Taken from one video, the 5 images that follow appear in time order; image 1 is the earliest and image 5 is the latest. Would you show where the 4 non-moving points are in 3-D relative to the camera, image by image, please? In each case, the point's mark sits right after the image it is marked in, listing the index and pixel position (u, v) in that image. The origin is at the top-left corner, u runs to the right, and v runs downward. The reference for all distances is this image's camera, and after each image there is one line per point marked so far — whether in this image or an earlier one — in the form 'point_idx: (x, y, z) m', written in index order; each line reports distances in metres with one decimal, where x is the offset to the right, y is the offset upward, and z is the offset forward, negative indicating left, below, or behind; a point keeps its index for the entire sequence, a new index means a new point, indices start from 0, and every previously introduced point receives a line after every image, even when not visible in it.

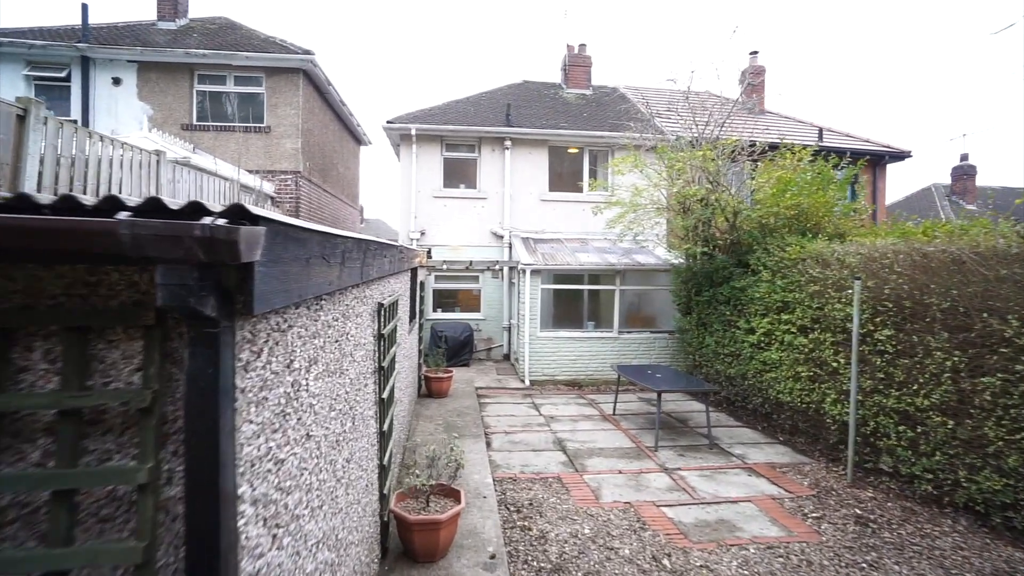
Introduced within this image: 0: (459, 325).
0: (-1.3, -0.9, +11.5) m
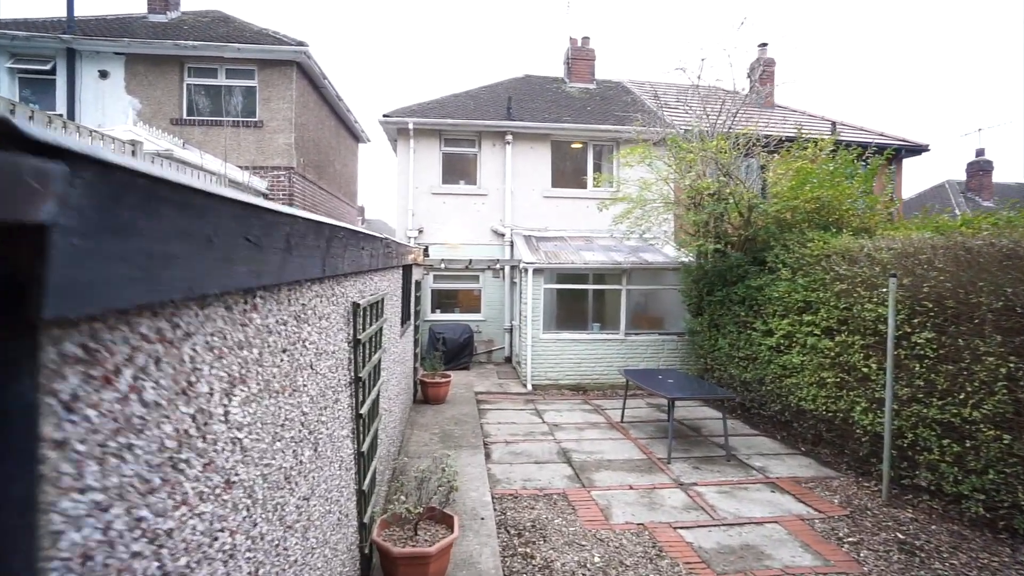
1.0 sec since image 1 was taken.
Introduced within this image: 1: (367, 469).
0: (-1.2, -0.9, +11.0) m
1: (-0.9, -1.2, +3.1) m
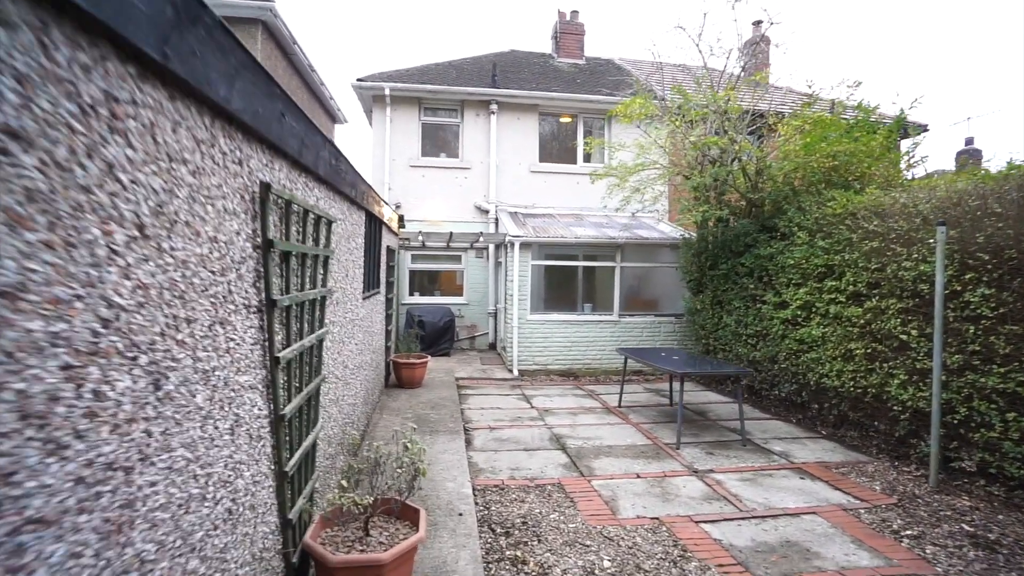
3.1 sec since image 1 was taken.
0: (-1.6, -0.4, +10.2) m
1: (-1.0, -0.7, +2.3) m
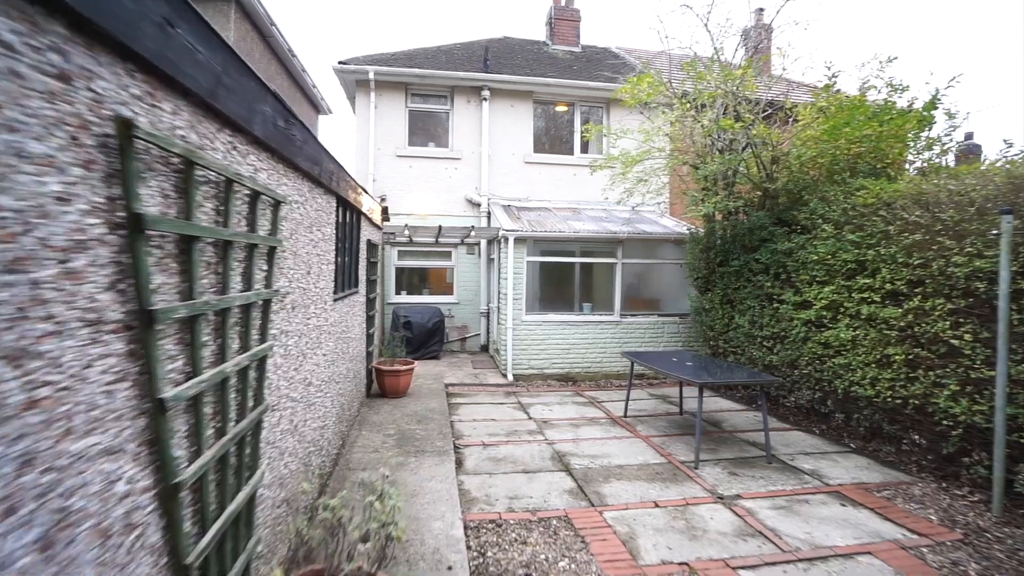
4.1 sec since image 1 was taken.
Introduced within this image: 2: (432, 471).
0: (-1.7, -0.4, +9.5) m
1: (-1.0, -0.8, +1.6) m
2: (-0.7, -1.5, +4.0) m
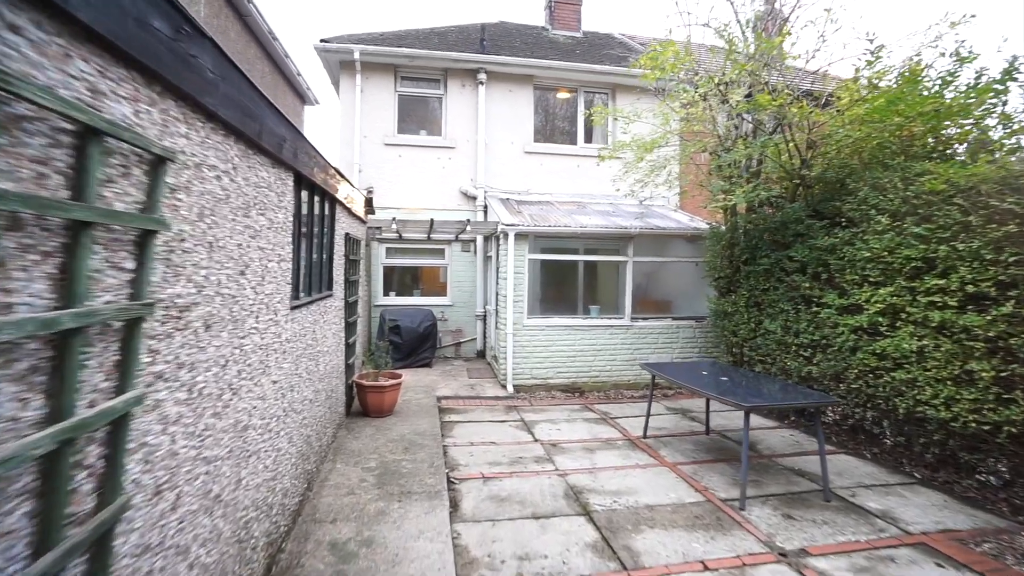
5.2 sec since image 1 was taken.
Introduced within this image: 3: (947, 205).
0: (-1.7, -0.4, +8.7) m
1: (-0.9, -0.8, +0.8) m
2: (-0.6, -1.6, +3.2) m
3: (+3.8, +0.7, +4.2) m
